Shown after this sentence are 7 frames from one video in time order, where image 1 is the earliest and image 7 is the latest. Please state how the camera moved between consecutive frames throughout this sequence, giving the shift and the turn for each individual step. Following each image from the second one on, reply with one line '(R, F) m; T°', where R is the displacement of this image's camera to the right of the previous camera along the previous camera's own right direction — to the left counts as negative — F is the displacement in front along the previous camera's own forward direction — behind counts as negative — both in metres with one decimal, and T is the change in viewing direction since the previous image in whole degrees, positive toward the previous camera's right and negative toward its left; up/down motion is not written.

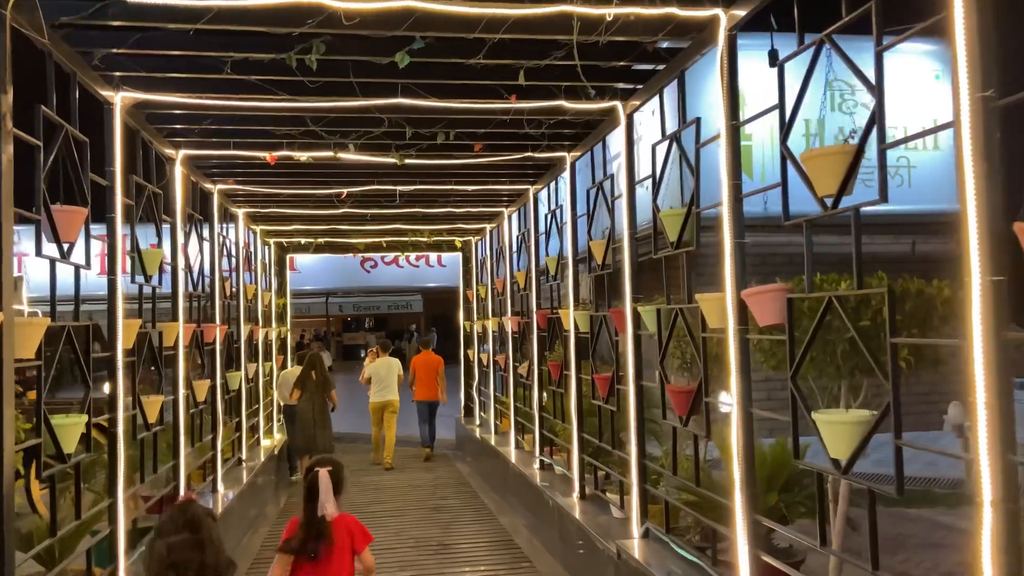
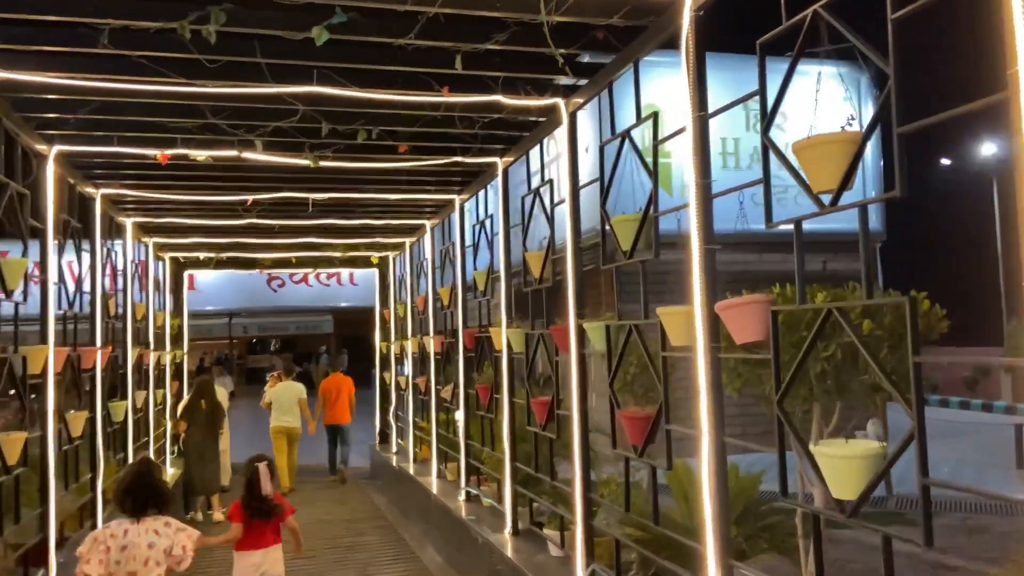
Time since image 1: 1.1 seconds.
(-0.1, +0.4) m; +7°
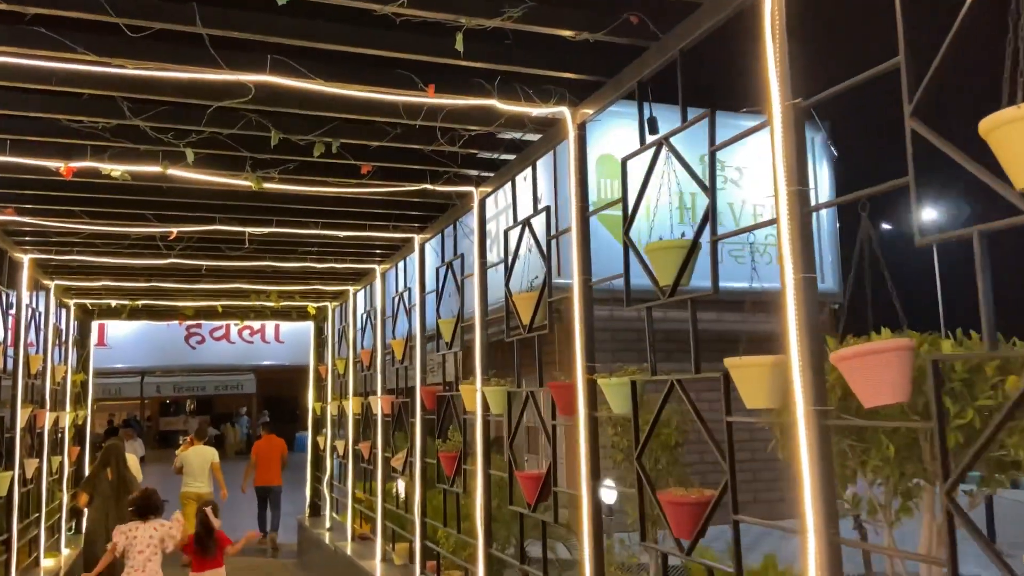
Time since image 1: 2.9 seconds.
(-0.2, +0.6) m; +5°
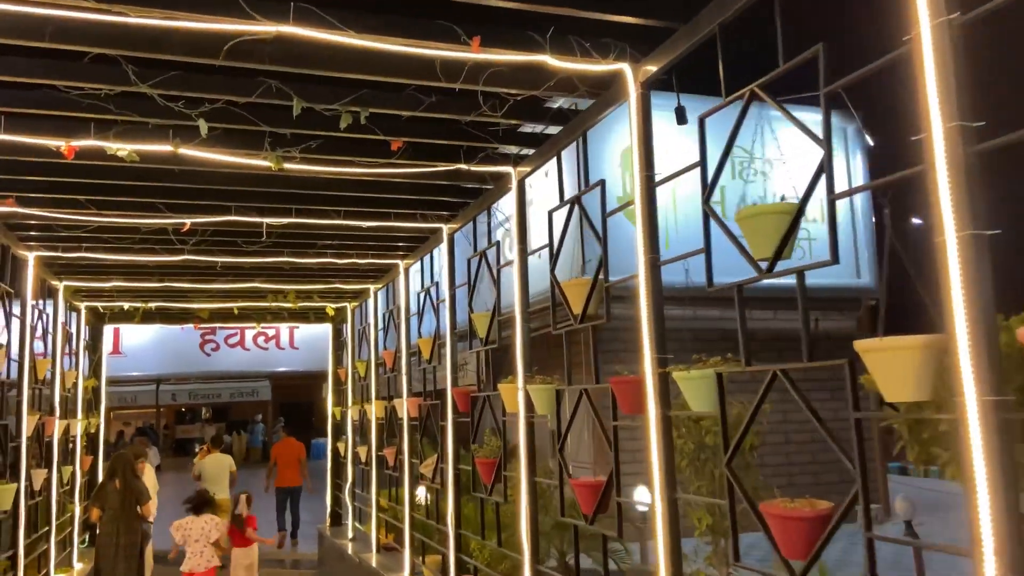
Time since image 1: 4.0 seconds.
(-0.1, +0.3) m; -1°
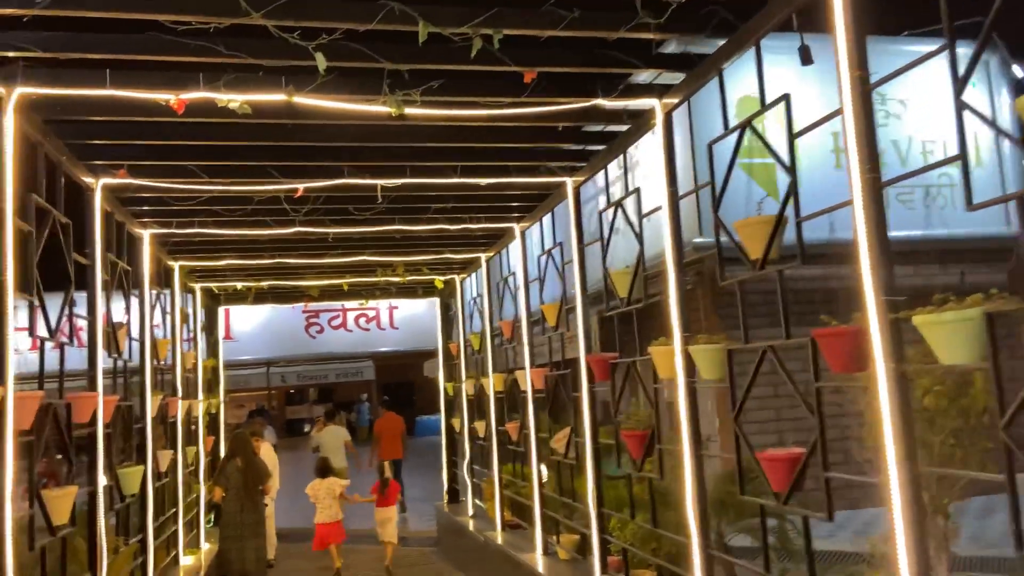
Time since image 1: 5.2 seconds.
(-0.2, +0.4) m; -7°
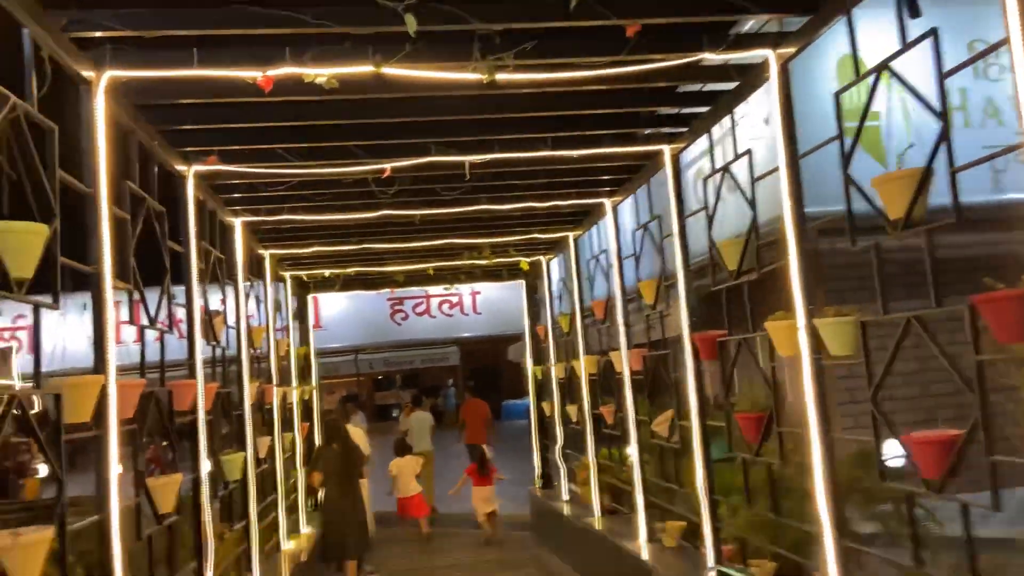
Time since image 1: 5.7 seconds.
(-0.1, +0.2) m; -6°
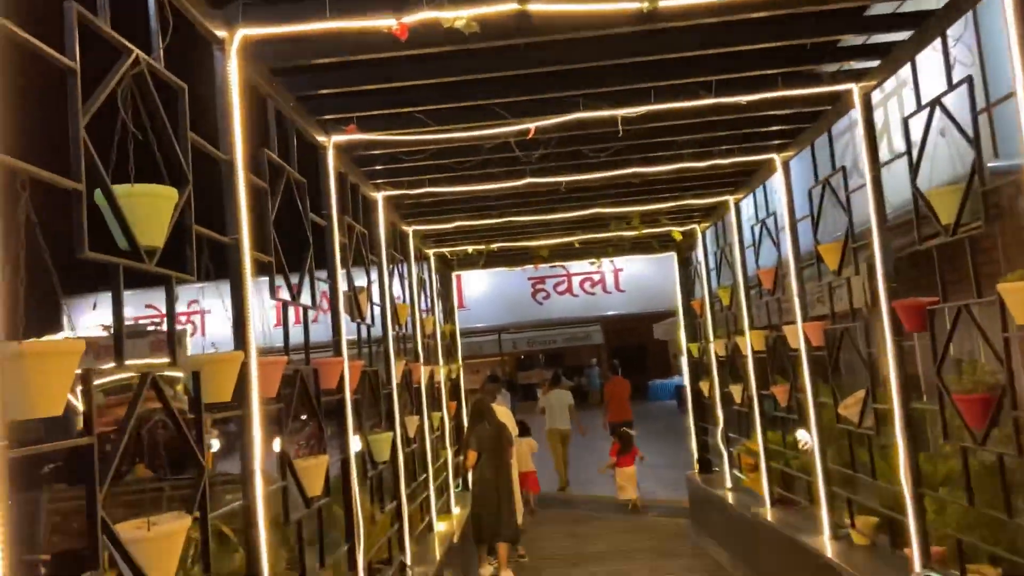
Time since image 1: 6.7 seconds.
(-0.1, +0.3) m; -10°
